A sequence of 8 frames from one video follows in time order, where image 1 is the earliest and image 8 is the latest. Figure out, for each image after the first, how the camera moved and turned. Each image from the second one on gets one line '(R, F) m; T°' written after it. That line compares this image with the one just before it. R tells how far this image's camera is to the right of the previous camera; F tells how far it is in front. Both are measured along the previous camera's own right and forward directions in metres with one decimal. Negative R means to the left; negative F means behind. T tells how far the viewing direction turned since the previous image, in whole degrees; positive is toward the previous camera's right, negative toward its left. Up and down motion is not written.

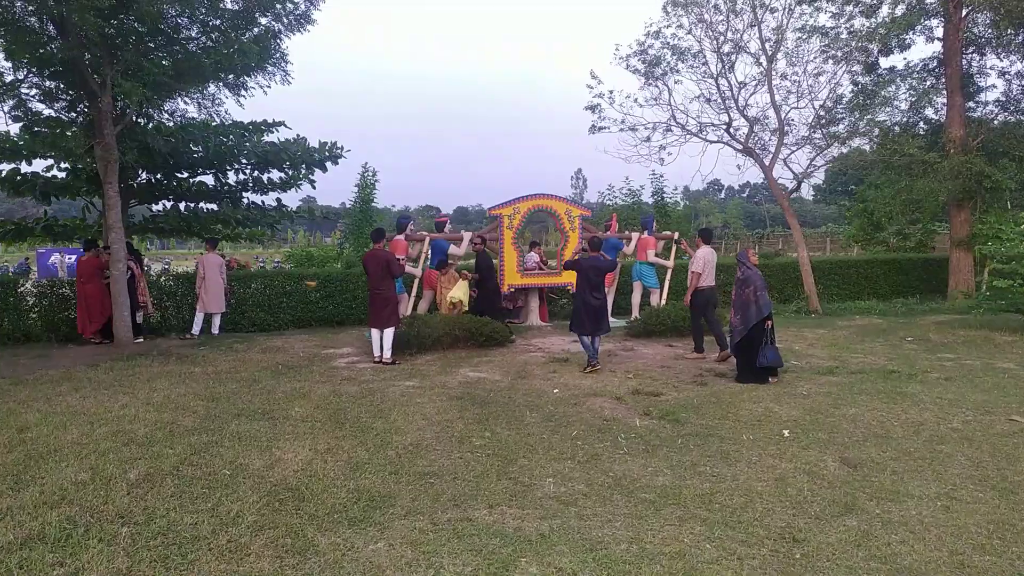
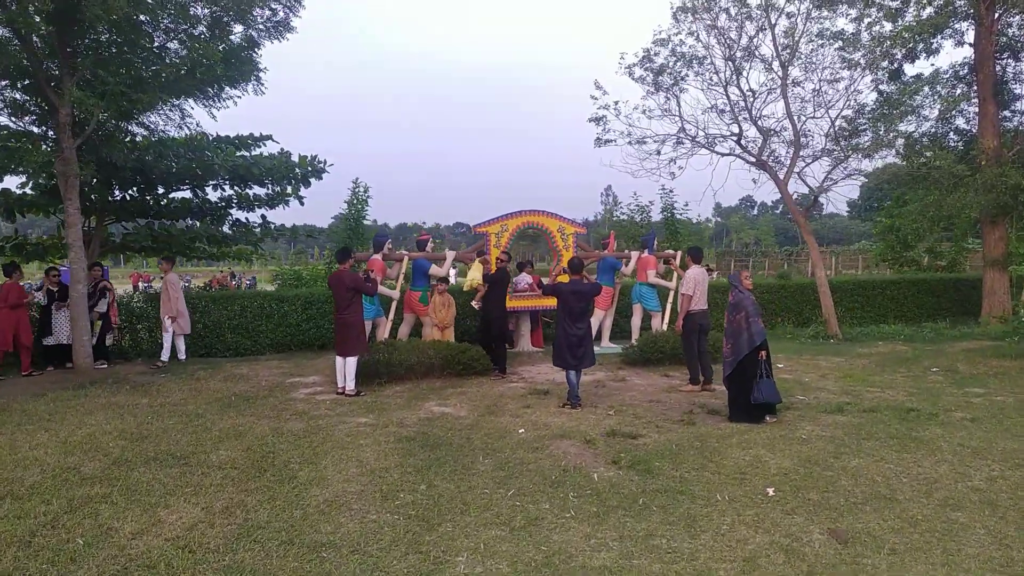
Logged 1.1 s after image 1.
(+0.6, +0.7) m; -2°
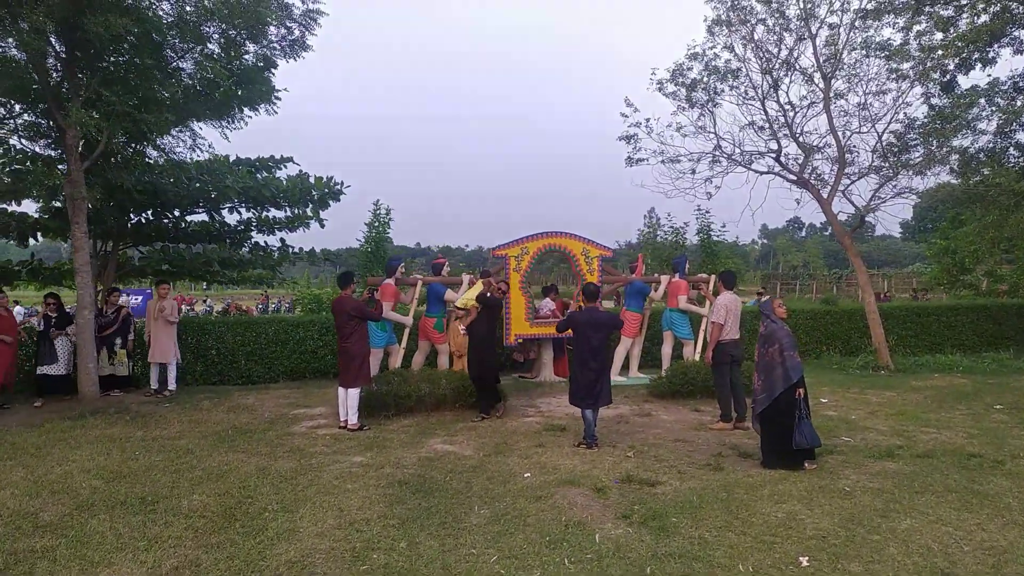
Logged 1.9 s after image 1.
(+0.3, +0.5) m; -3°
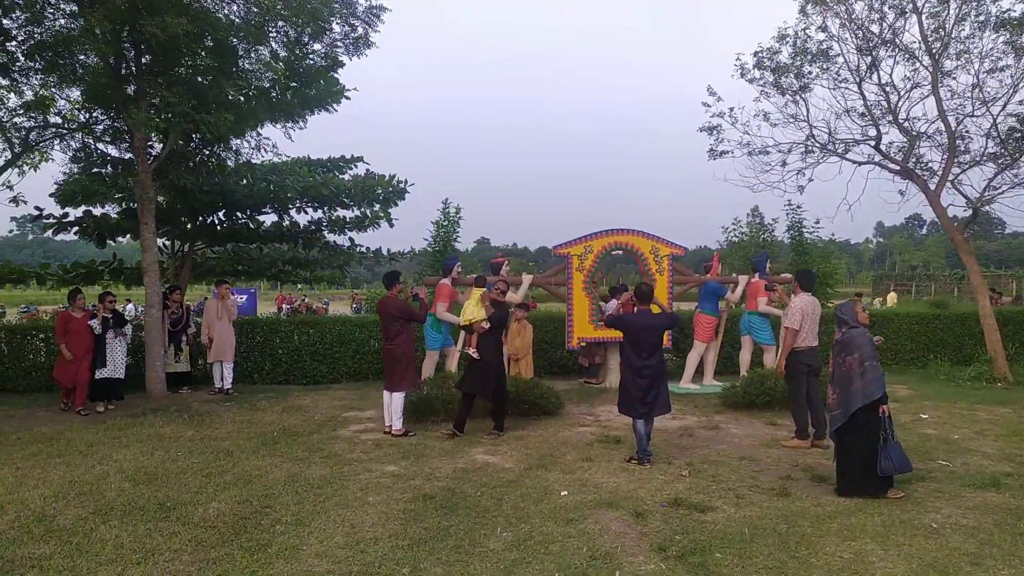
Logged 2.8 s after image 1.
(+0.4, +0.5) m; -8°
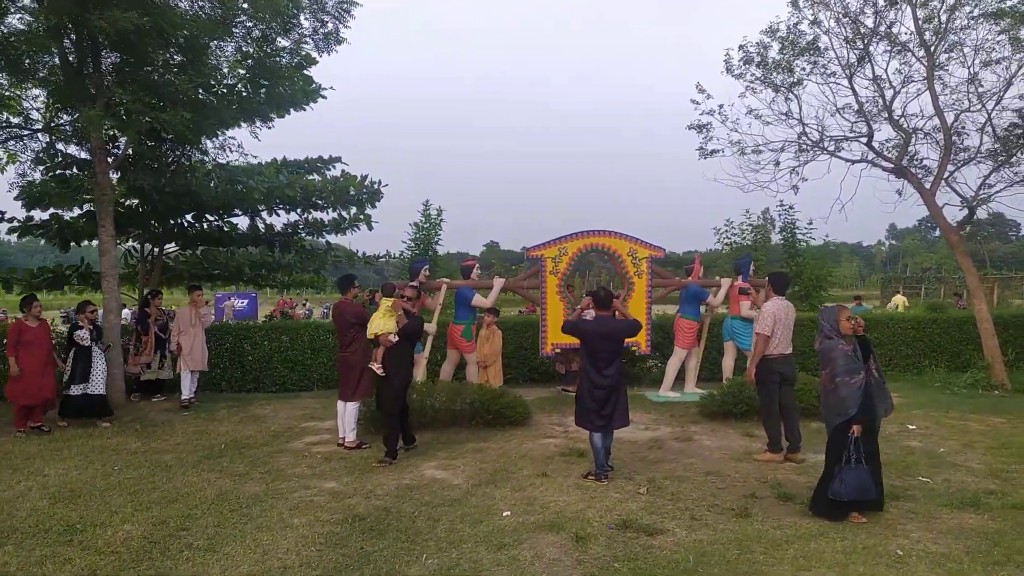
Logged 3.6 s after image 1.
(+0.5, +0.3) m; -1°
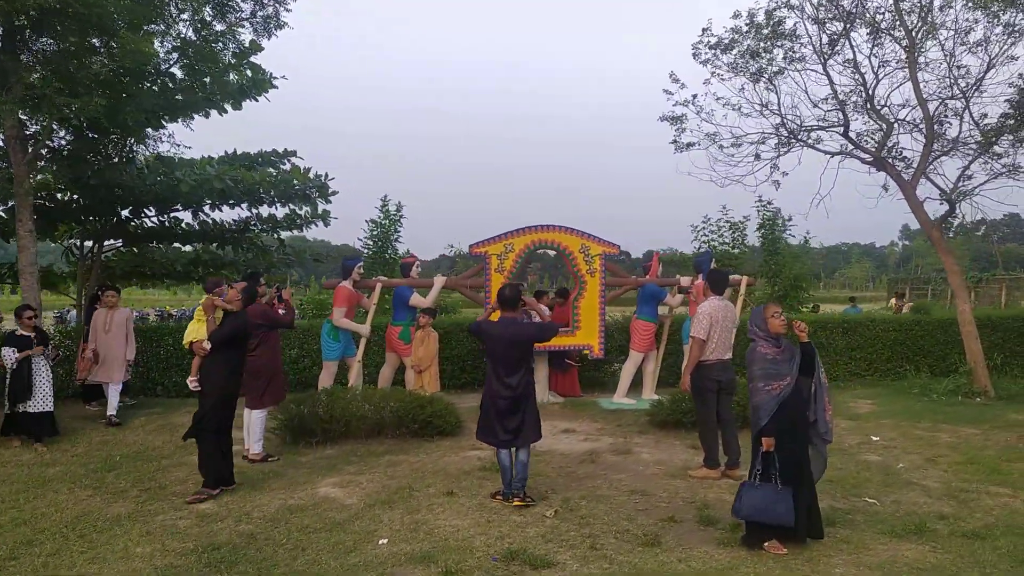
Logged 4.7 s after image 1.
(+0.7, +0.5) m; -1°
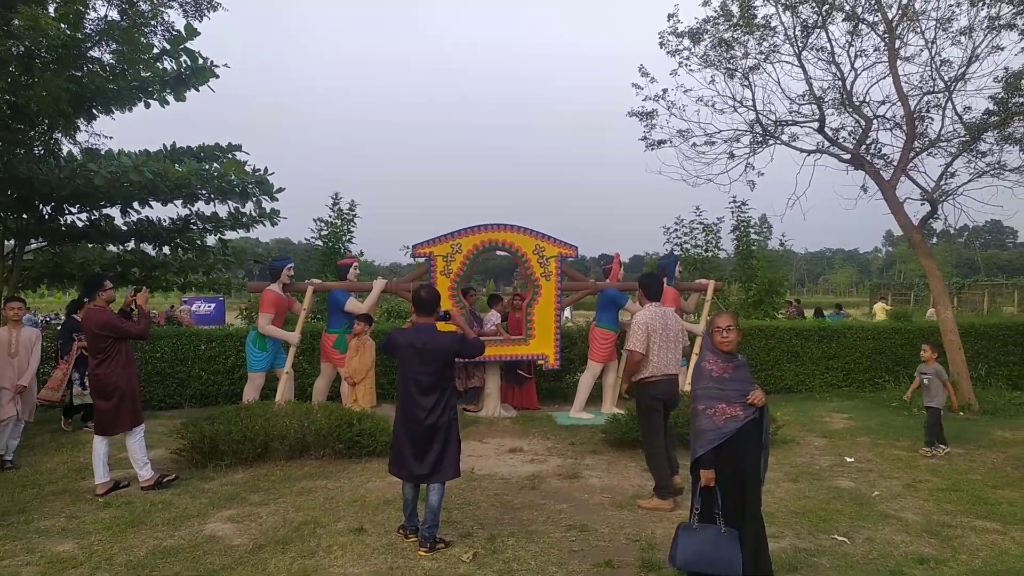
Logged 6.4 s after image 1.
(+0.4, +0.6) m; +1°
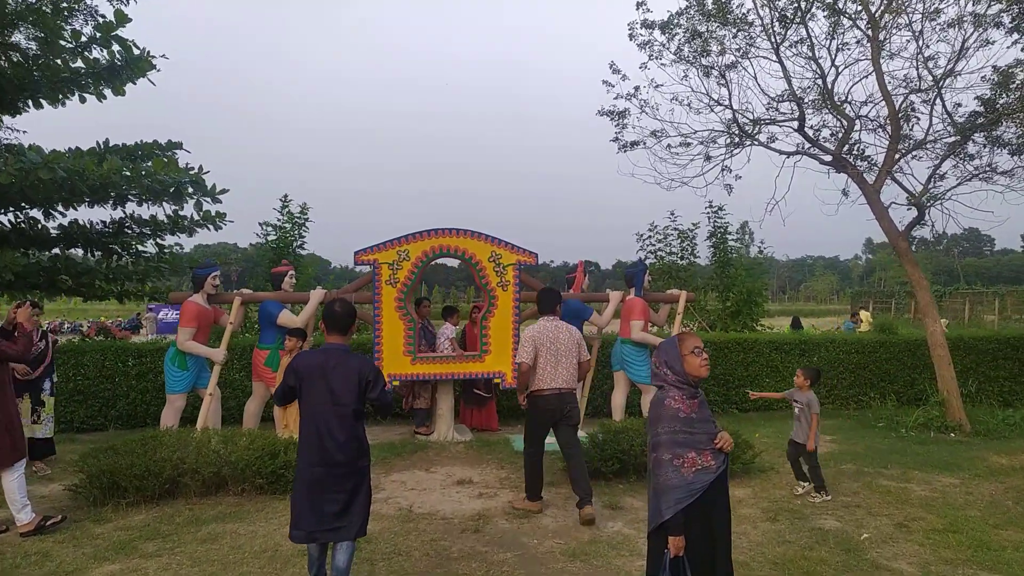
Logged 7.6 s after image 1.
(+0.3, +0.7) m; +1°
